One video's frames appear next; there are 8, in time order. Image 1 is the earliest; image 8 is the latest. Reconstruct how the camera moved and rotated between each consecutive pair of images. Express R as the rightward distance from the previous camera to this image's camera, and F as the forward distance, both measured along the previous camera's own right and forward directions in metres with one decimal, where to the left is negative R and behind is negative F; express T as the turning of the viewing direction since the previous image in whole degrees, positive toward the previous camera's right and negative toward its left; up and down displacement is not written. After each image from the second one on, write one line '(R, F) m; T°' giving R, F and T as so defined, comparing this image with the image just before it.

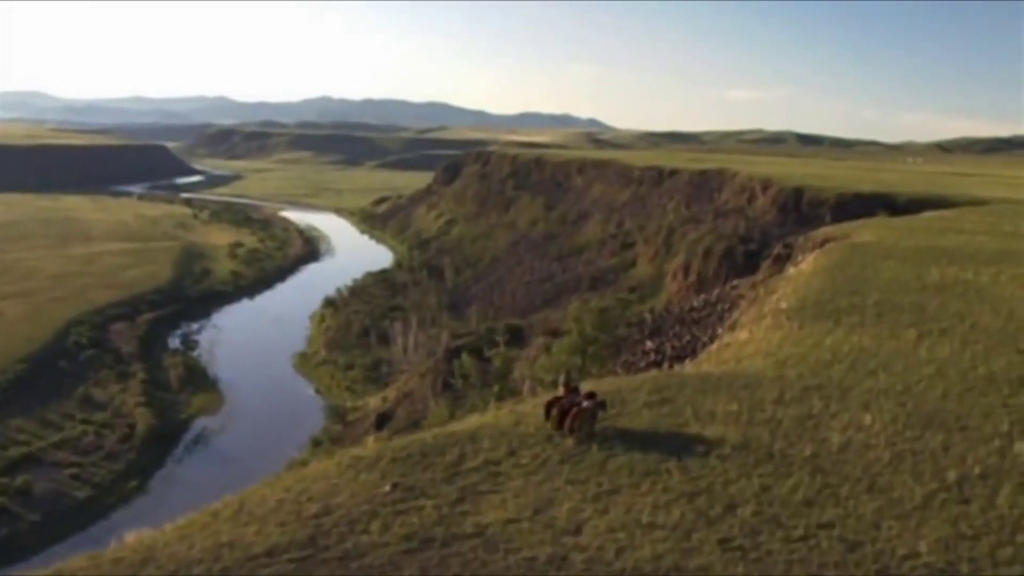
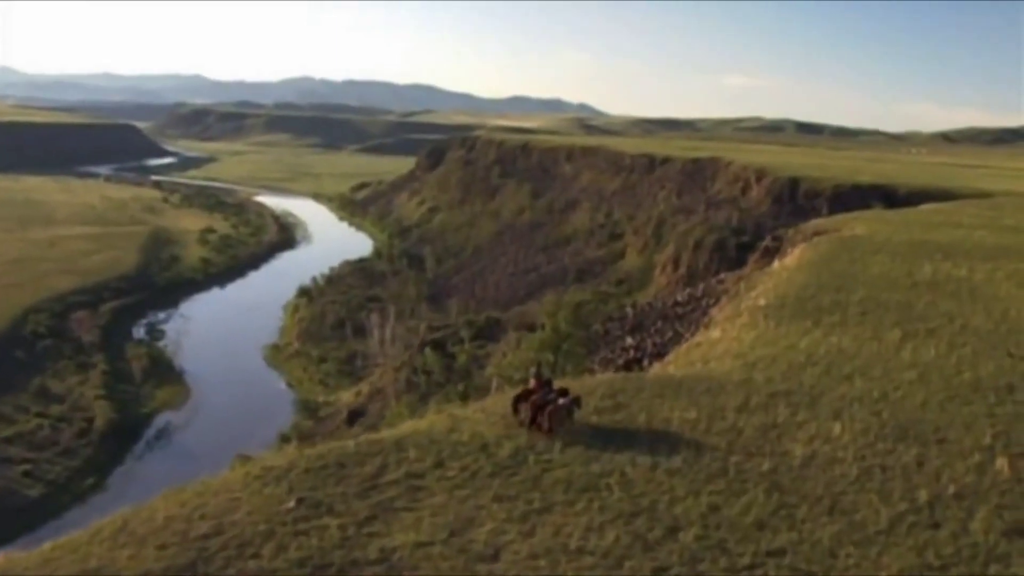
(+1.4, +2.7) m; -1°
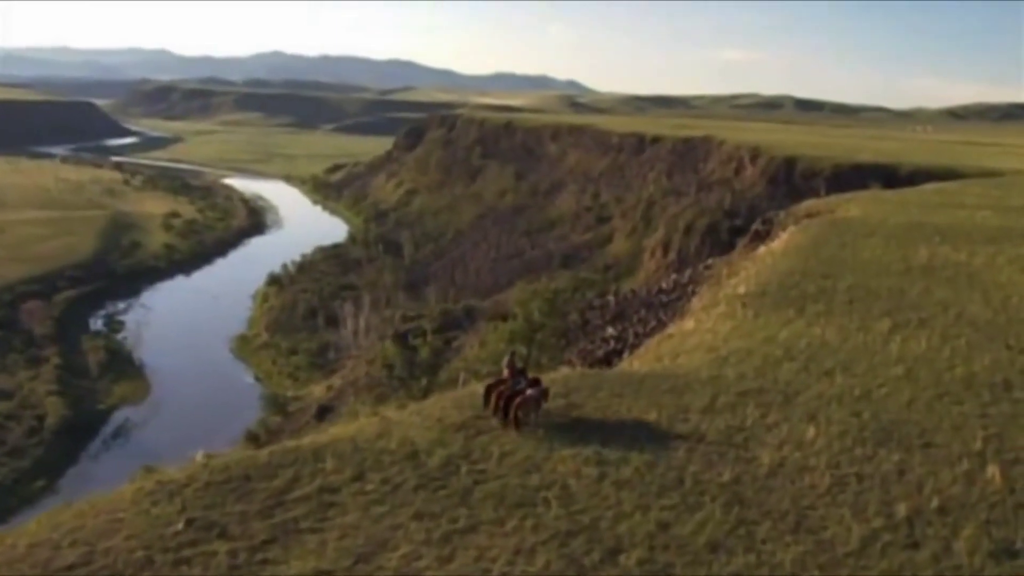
(+1.3, +3.1) m; -1°
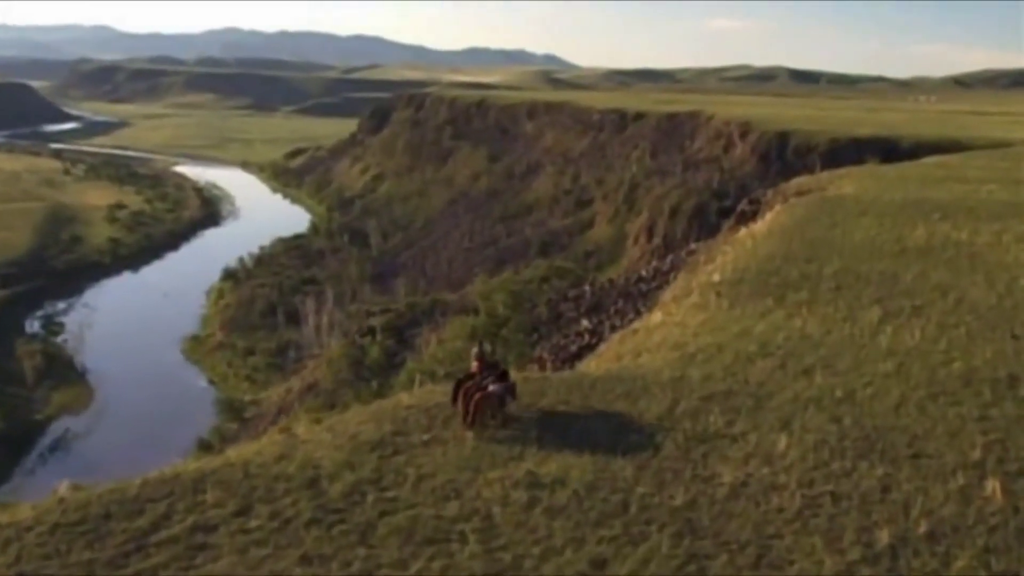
(+1.3, +4.0) m; -1°
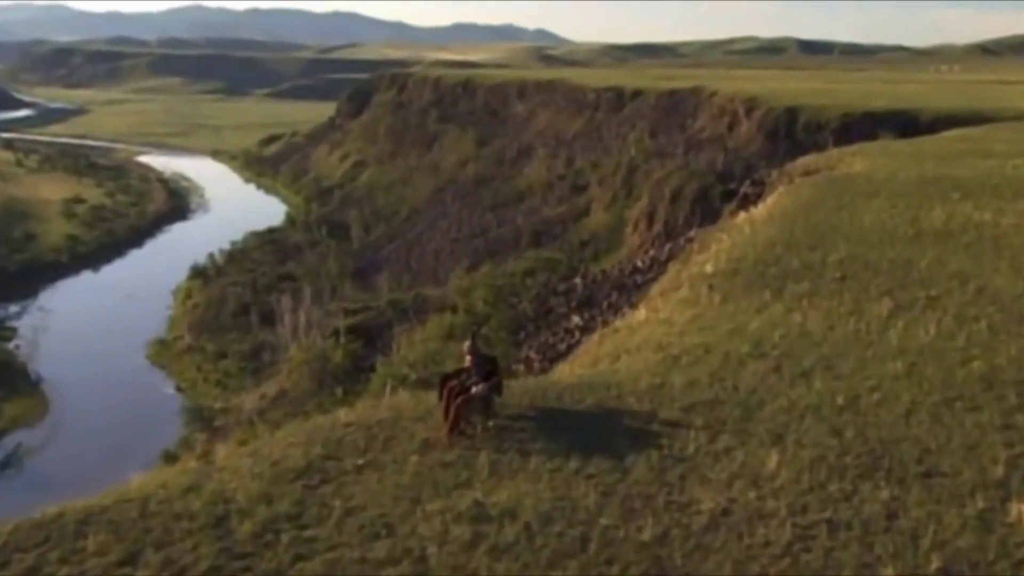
(+0.9, +3.4) m; -1°
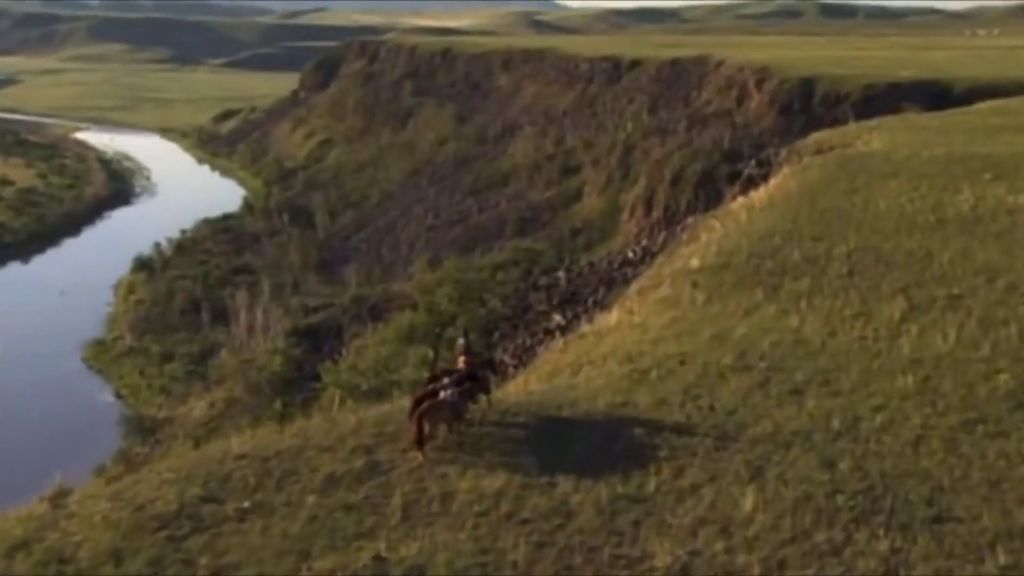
(+1.2, +3.9) m; -1°
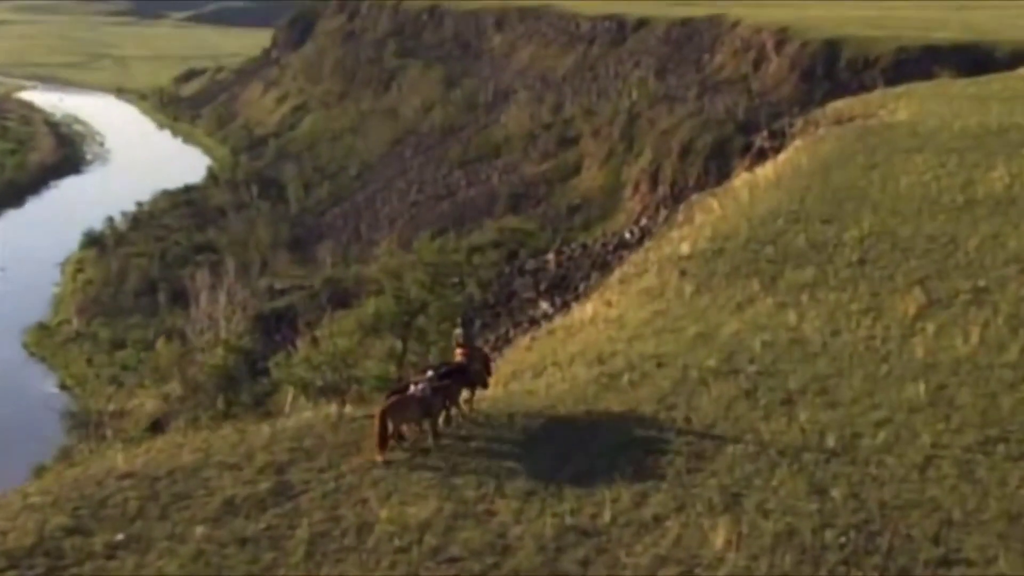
(+0.9, +2.9) m; -1°
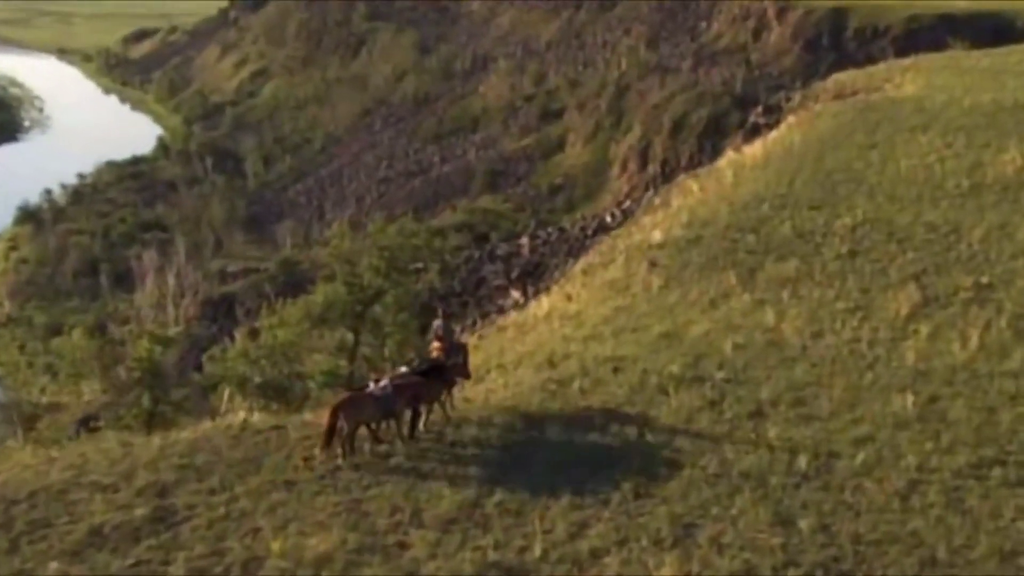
(+0.7, +2.1) m; -1°
